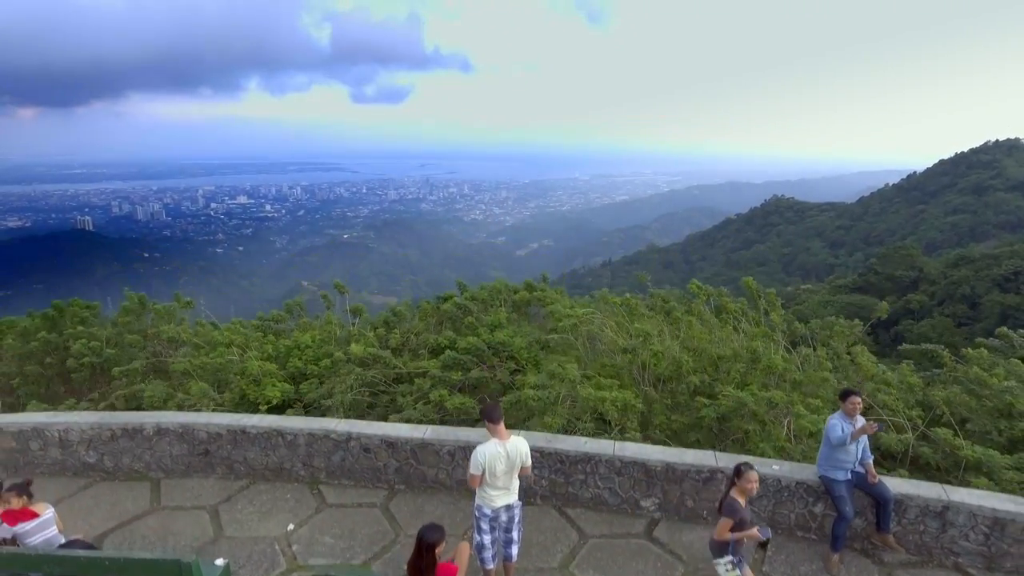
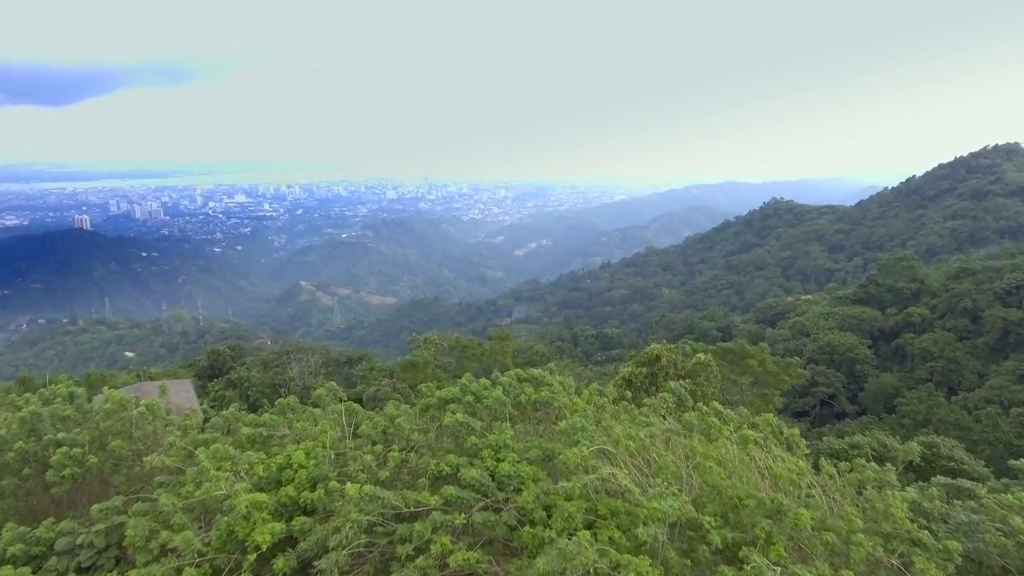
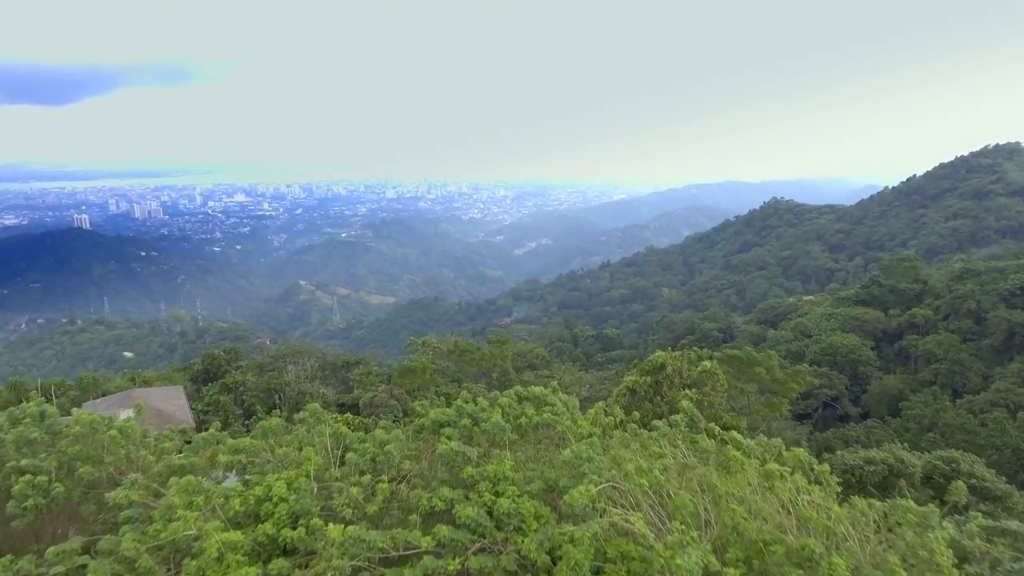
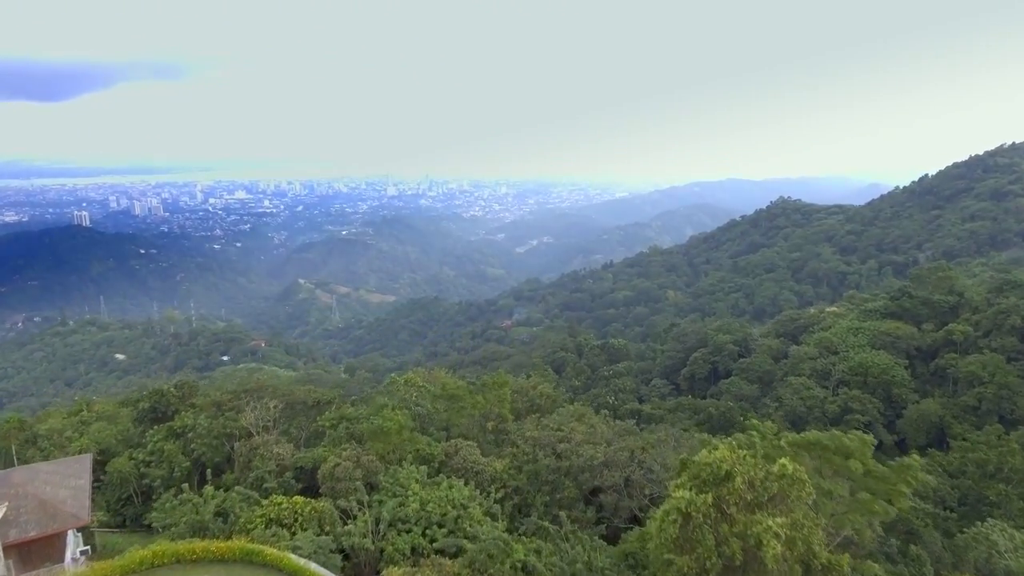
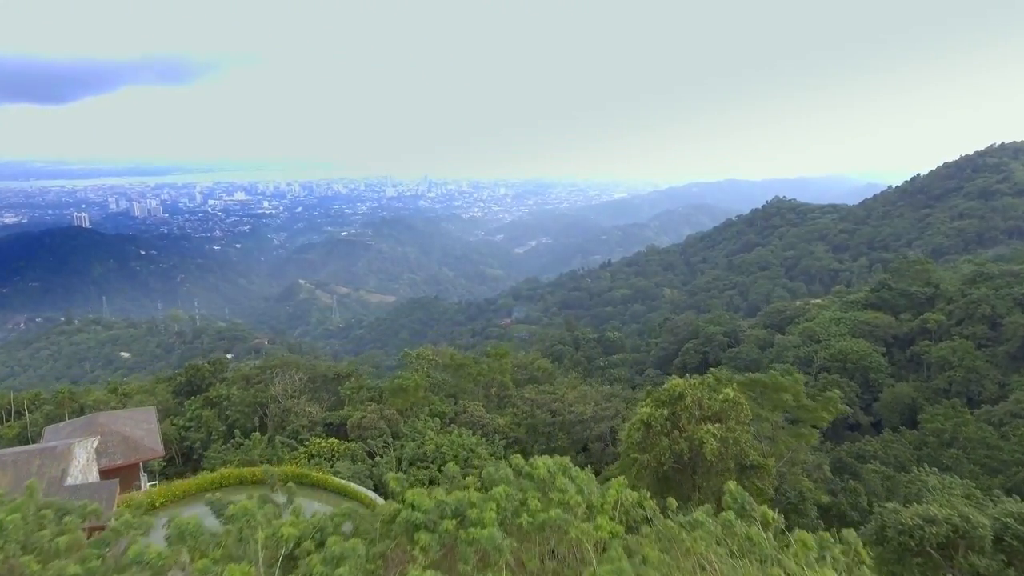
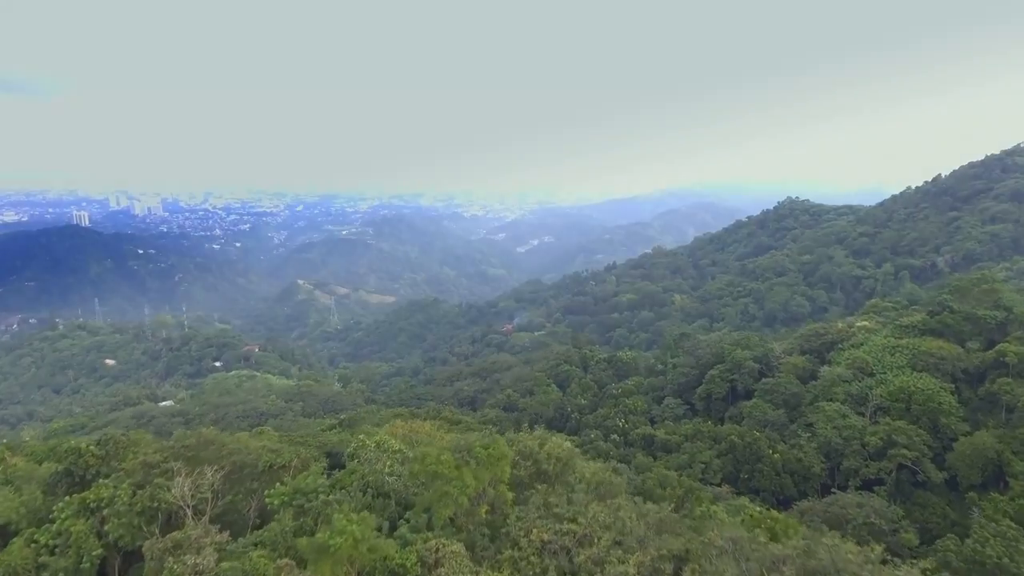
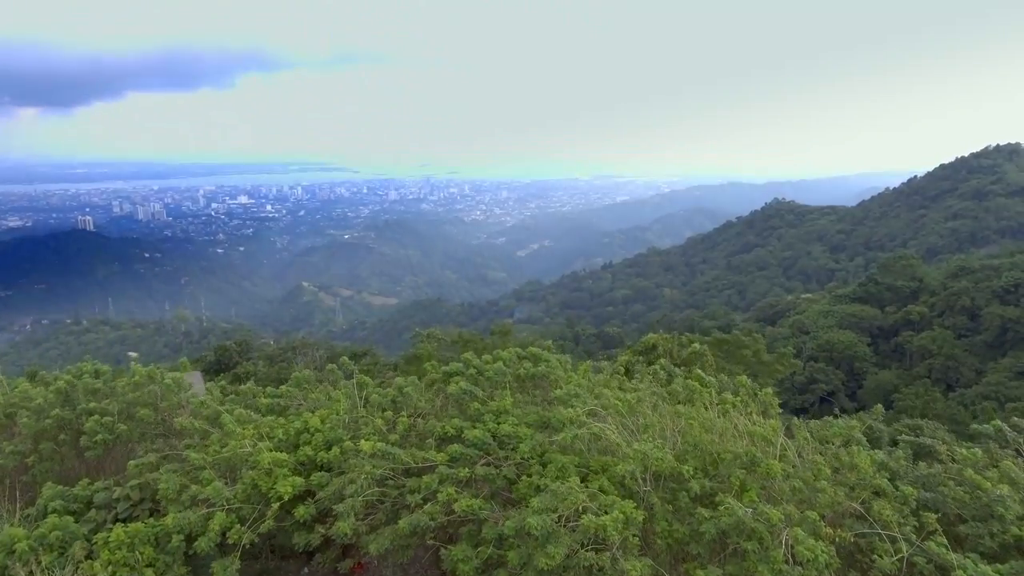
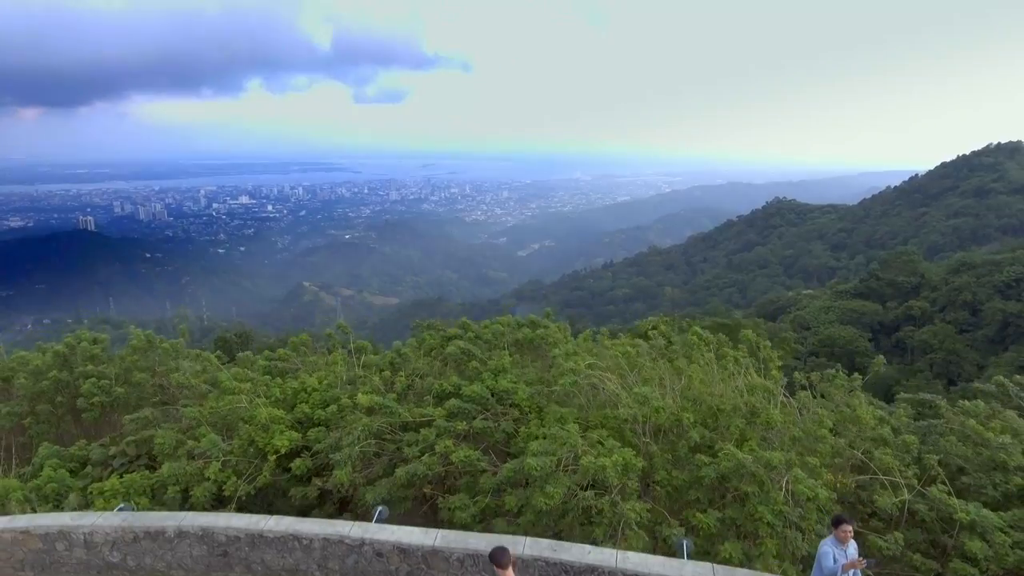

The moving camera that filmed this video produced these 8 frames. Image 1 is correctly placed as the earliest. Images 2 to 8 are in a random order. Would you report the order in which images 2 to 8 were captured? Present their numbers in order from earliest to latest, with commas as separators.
8, 7, 2, 3, 5, 4, 6
